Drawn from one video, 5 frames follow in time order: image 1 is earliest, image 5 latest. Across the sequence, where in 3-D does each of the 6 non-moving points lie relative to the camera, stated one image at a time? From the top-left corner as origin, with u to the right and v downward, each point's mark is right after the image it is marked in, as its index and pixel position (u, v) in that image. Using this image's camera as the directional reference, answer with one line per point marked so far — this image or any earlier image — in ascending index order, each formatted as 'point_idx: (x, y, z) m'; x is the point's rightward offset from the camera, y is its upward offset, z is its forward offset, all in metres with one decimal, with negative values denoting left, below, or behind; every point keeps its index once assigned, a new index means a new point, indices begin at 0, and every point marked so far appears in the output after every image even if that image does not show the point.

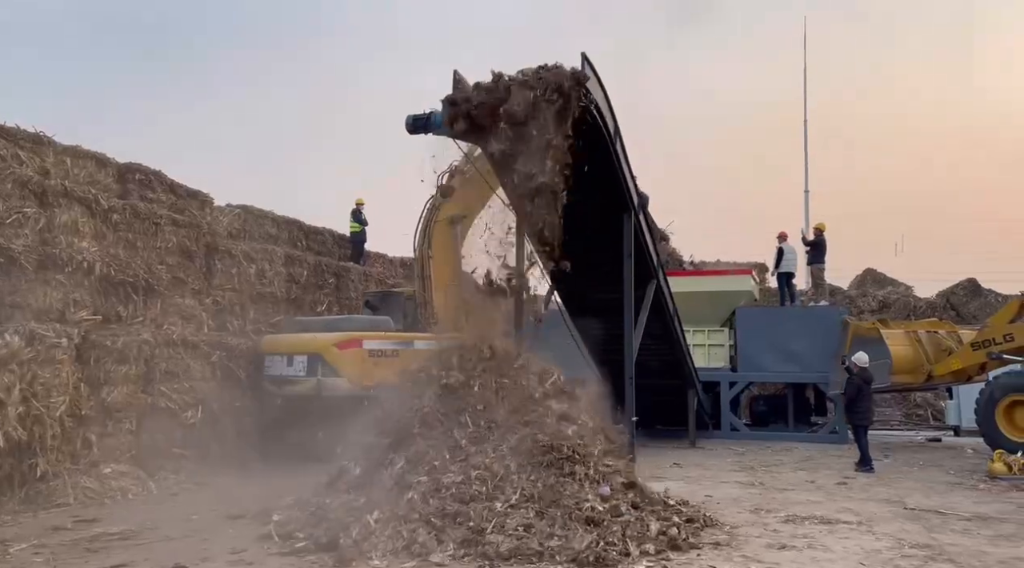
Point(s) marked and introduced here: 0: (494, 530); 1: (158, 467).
0: (-0.1, -1.3, +4.2) m
1: (-3.3, -1.7, +7.3) m
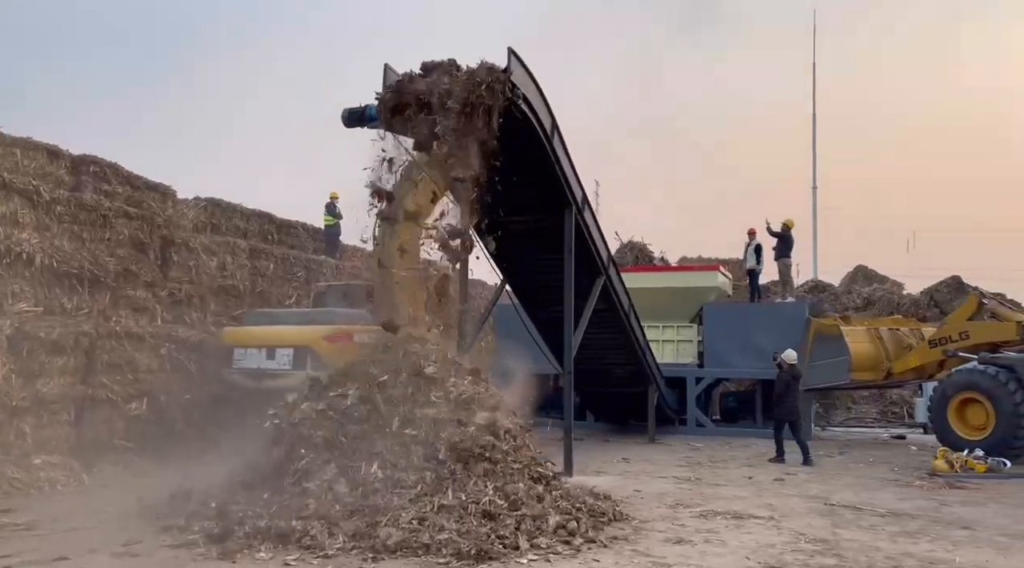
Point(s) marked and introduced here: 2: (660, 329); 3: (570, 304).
0: (-0.7, -1.3, +4.2) m
1: (-3.8, -1.6, +7.3) m
2: (+2.4, -0.7, +13.1) m
3: (+0.5, -0.2, +7.2) m
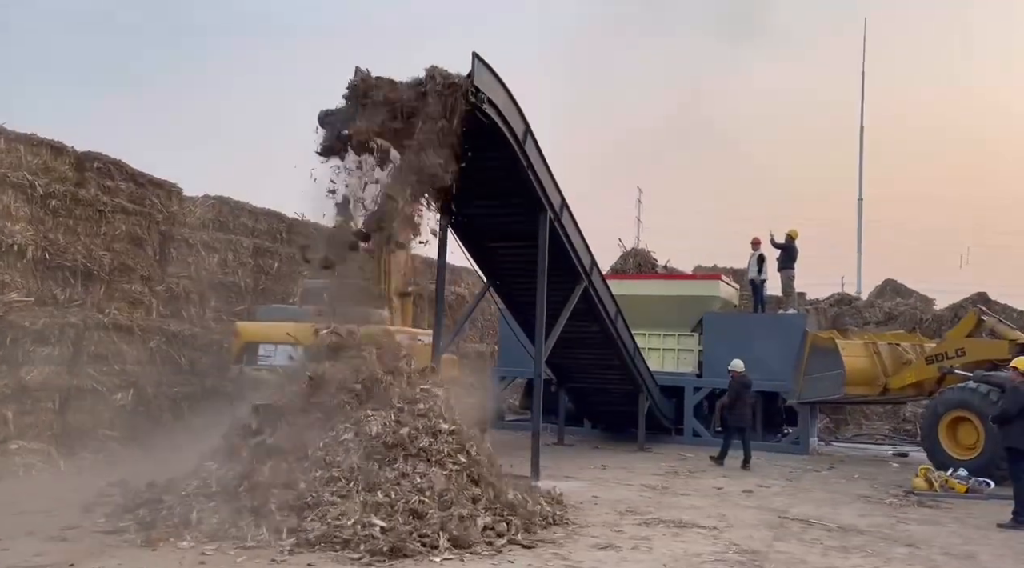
0: (-1.1, -1.2, +4.2) m
1: (-4.1, -1.5, +7.5) m
2: (+2.4, -0.9, +13.0) m
3: (+0.3, -0.2, +7.2) m
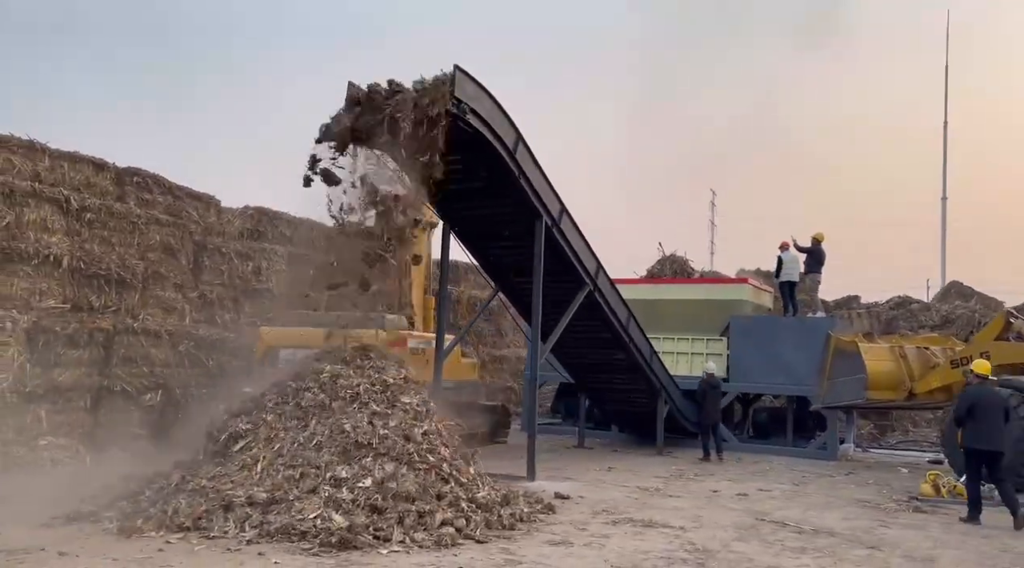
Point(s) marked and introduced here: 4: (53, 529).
0: (-1.3, -1.3, +4.5) m
1: (-4.1, -1.6, +8.1) m
2: (+2.9, -0.9, +12.9) m
3: (+0.2, -0.3, +7.4) m
4: (-2.5, -1.3, +4.3) m
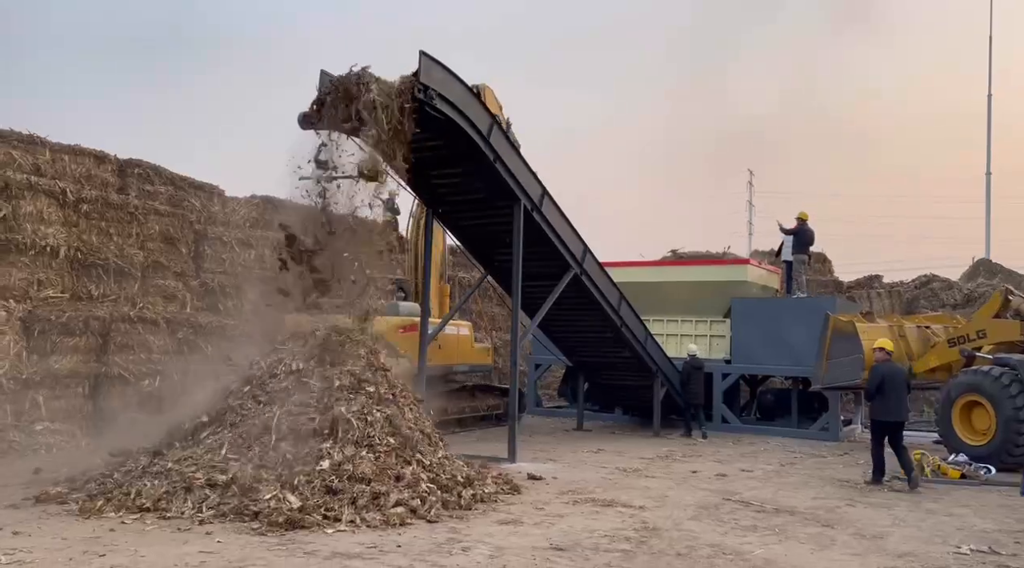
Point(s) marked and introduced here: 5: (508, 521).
0: (-1.6, -1.2, +4.6) m
1: (-4.2, -1.5, +8.3) m
2: (+2.9, -0.6, +12.9) m
3: (+0.1, -0.1, +7.4) m
4: (-2.8, -1.3, +4.5) m
5: (0.0, -1.4, +4.6) m
